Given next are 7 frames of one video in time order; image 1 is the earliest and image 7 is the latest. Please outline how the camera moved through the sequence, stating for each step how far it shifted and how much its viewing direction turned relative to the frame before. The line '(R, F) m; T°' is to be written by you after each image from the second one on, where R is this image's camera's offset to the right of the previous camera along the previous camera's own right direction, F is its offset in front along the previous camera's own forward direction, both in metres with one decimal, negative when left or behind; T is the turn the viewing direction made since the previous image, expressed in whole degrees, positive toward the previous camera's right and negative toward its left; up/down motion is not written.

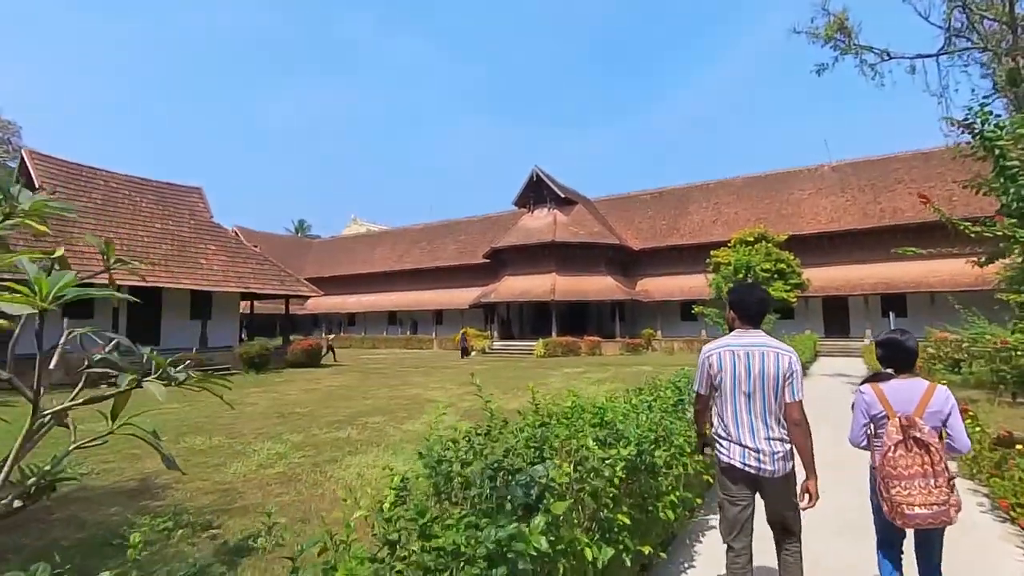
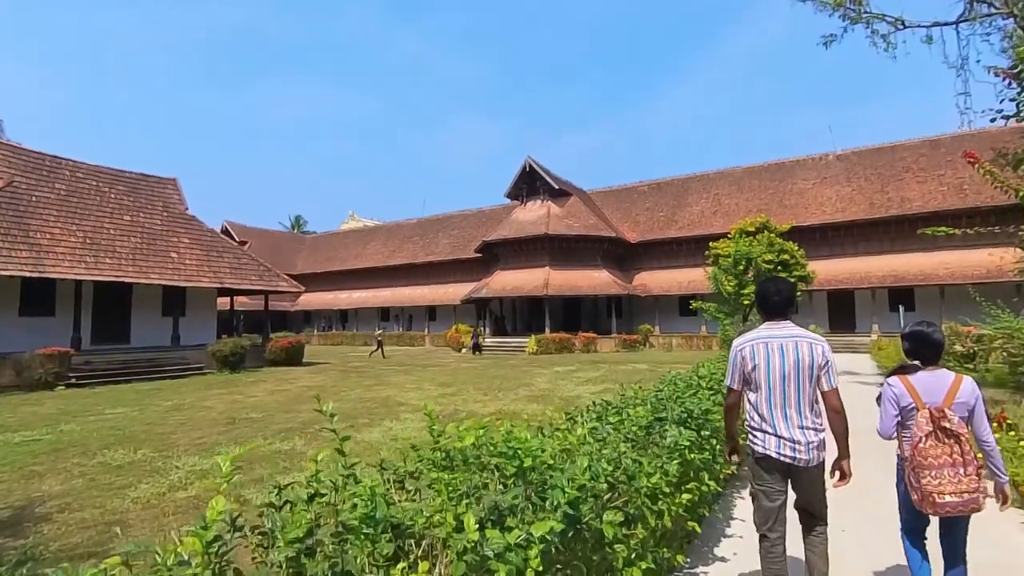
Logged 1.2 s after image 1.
(+0.5, +1.1) m; 0°
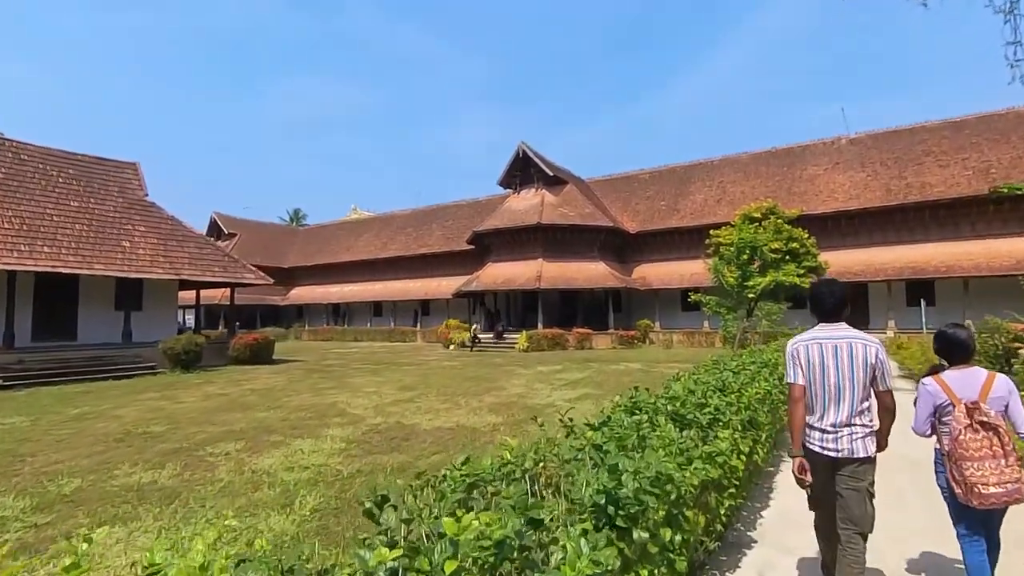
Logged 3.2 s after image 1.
(+0.8, +1.9) m; -1°
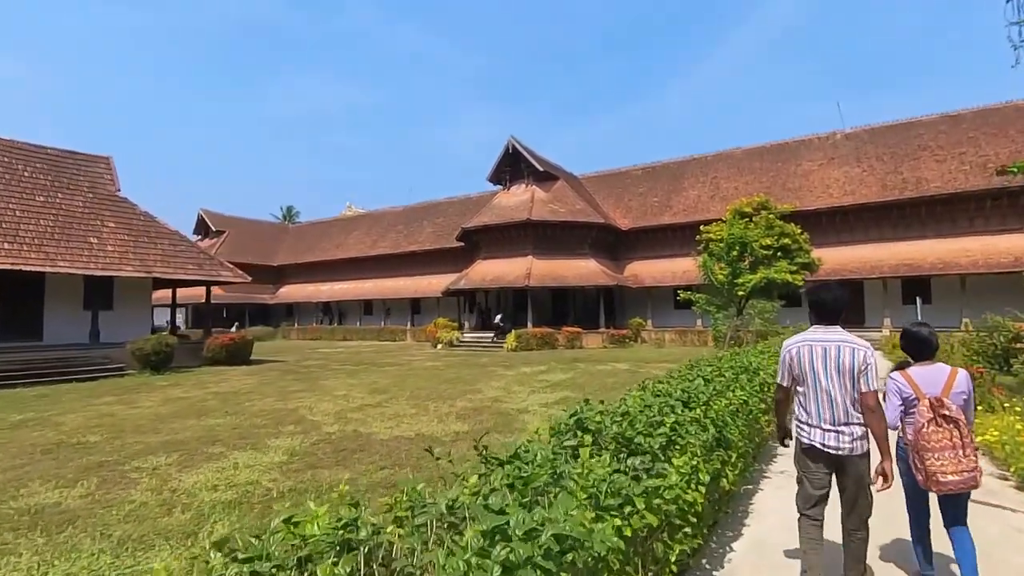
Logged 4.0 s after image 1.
(+0.5, +0.7) m; 0°
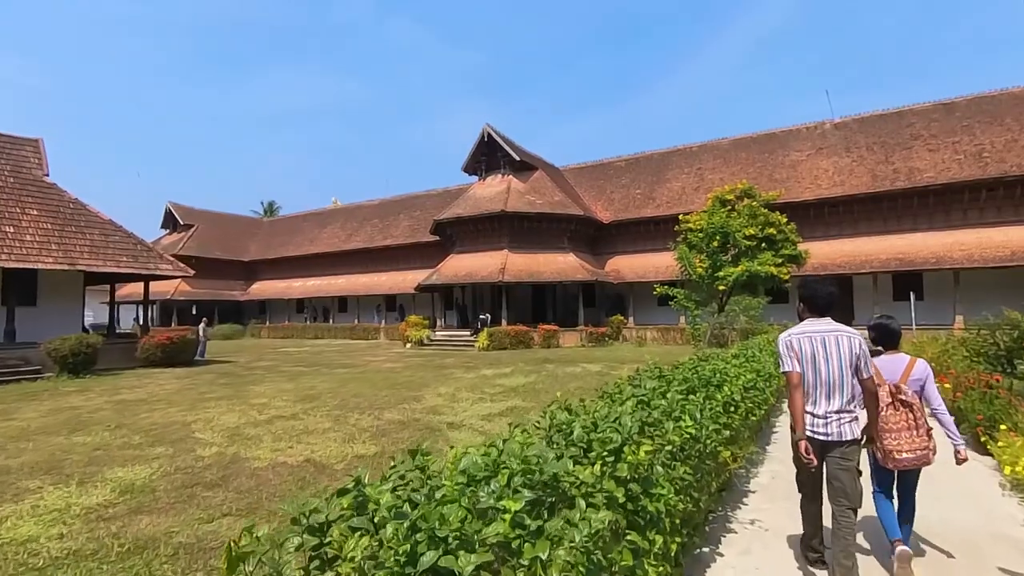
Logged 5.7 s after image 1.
(+0.8, +1.6) m; +1°
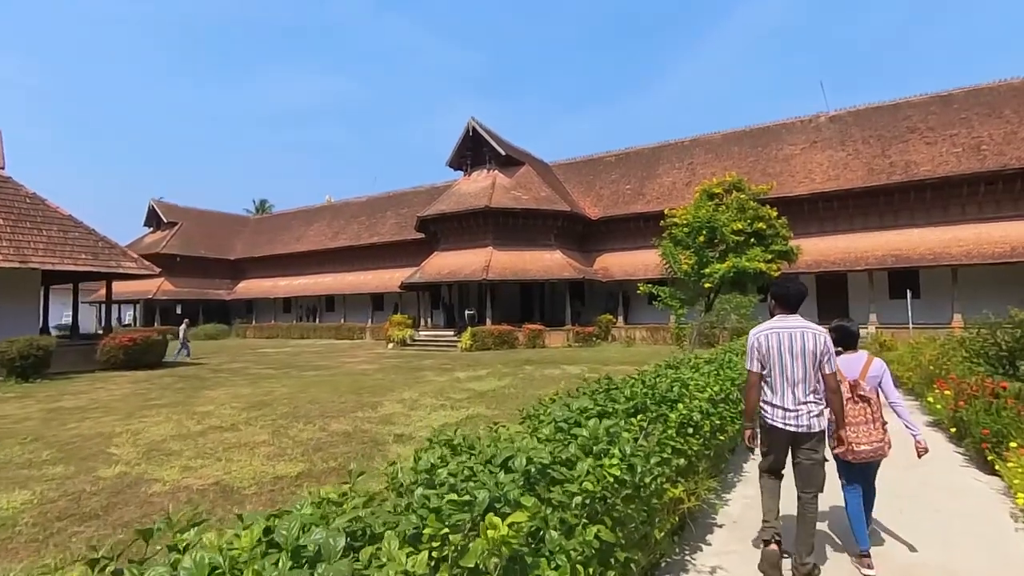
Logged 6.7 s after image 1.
(+0.5, +0.8) m; 0°
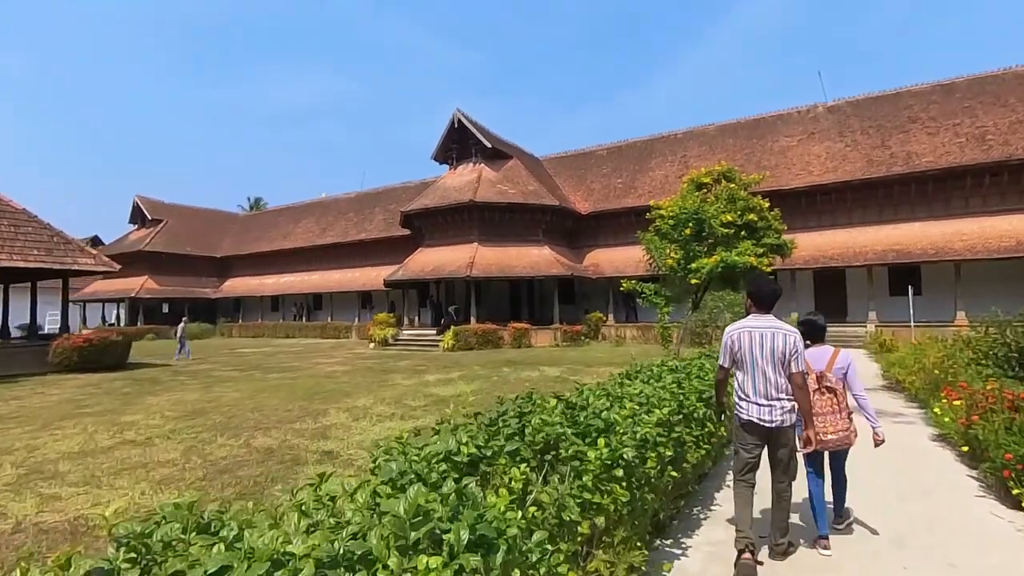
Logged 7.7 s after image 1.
(+0.6, +1.0) m; 0°
